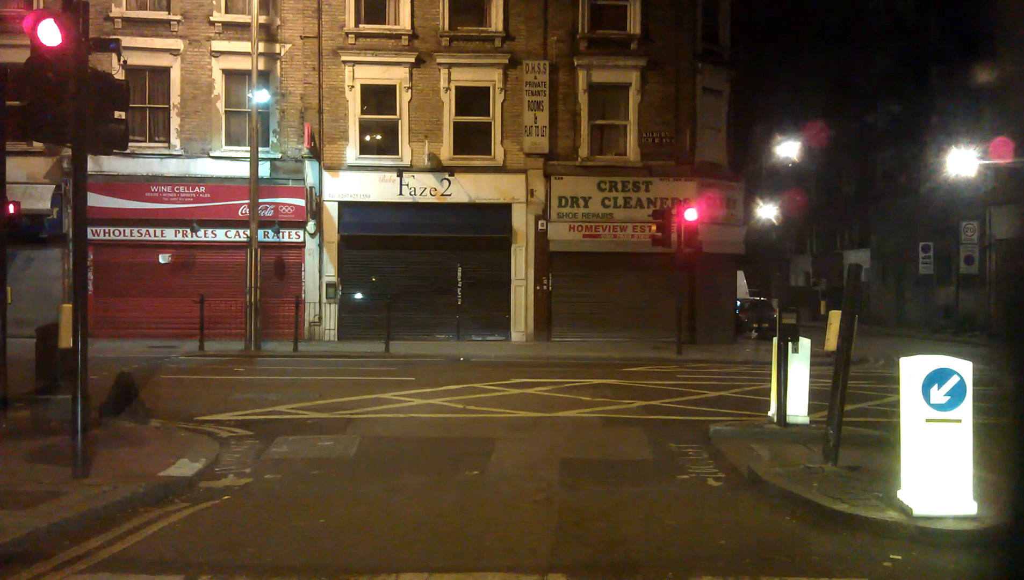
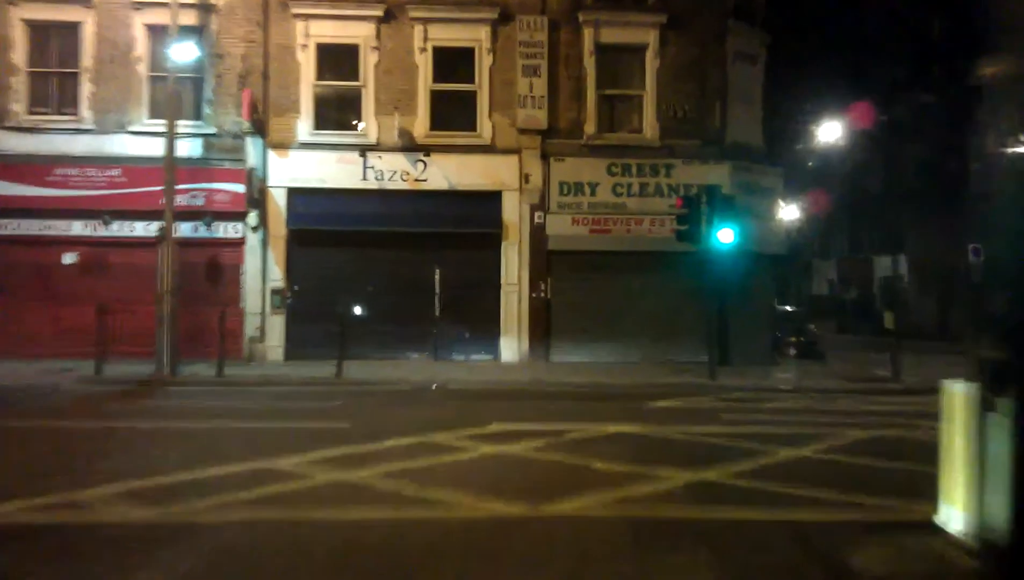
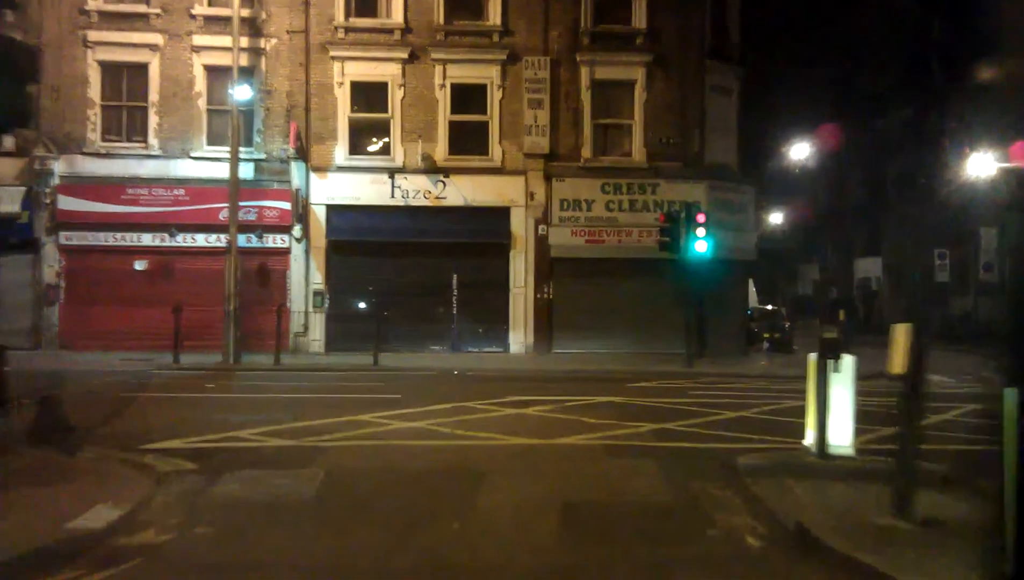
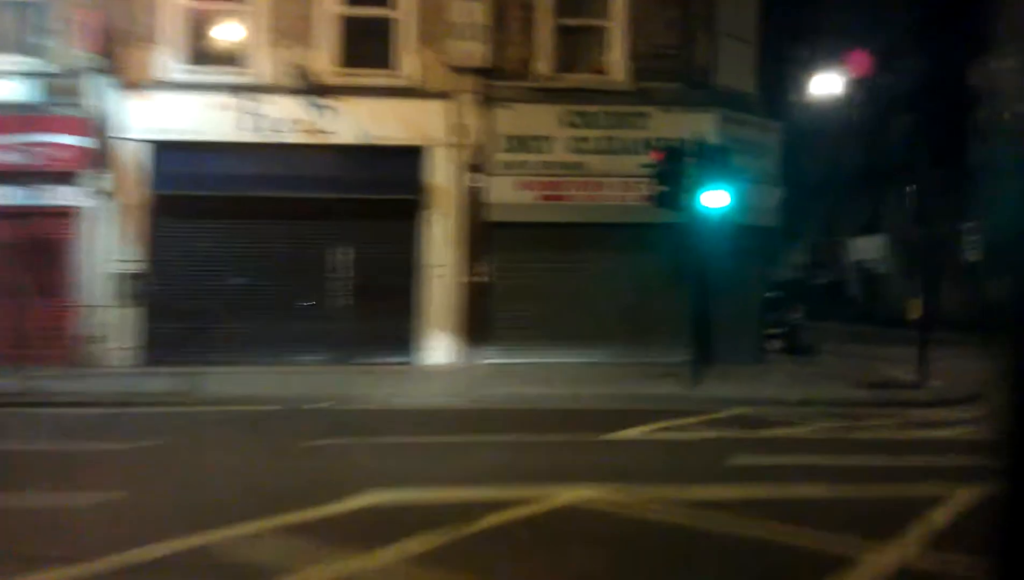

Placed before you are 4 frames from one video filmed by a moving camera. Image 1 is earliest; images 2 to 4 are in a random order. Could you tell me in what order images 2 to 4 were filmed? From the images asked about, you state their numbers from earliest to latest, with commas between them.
3, 2, 4
